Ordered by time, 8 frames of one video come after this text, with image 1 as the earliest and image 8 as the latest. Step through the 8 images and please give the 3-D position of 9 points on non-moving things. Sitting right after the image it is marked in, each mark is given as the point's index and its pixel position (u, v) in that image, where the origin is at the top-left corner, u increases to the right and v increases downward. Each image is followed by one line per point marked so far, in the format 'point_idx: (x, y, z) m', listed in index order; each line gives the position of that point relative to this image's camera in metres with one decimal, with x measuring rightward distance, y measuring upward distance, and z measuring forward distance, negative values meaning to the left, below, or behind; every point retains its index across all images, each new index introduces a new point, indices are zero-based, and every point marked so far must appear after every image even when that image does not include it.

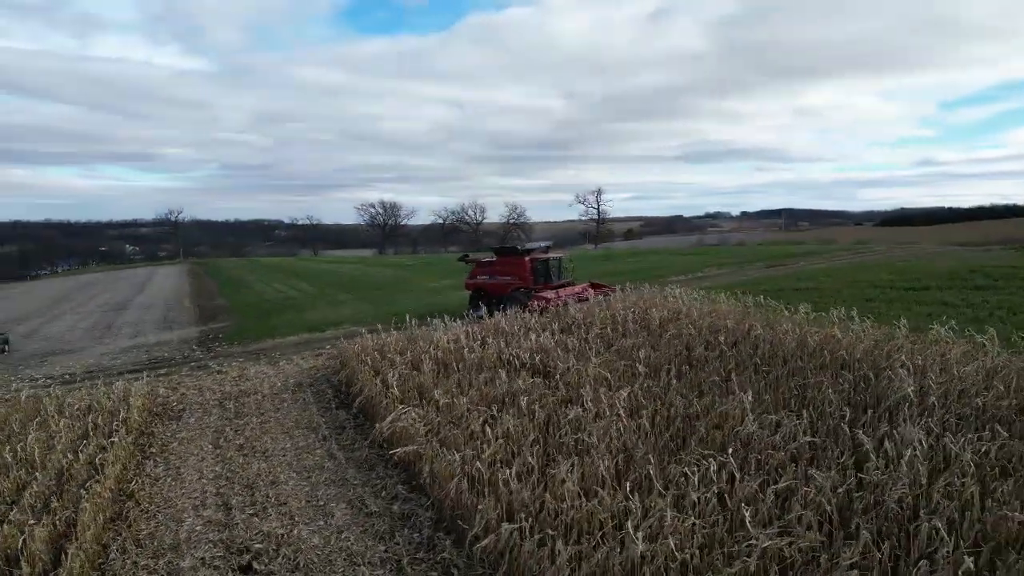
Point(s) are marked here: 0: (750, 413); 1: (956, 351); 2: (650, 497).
0: (+2.4, -1.3, +7.3) m
1: (+5.2, -0.8, +8.6) m
2: (+1.1, -1.6, +5.7) m
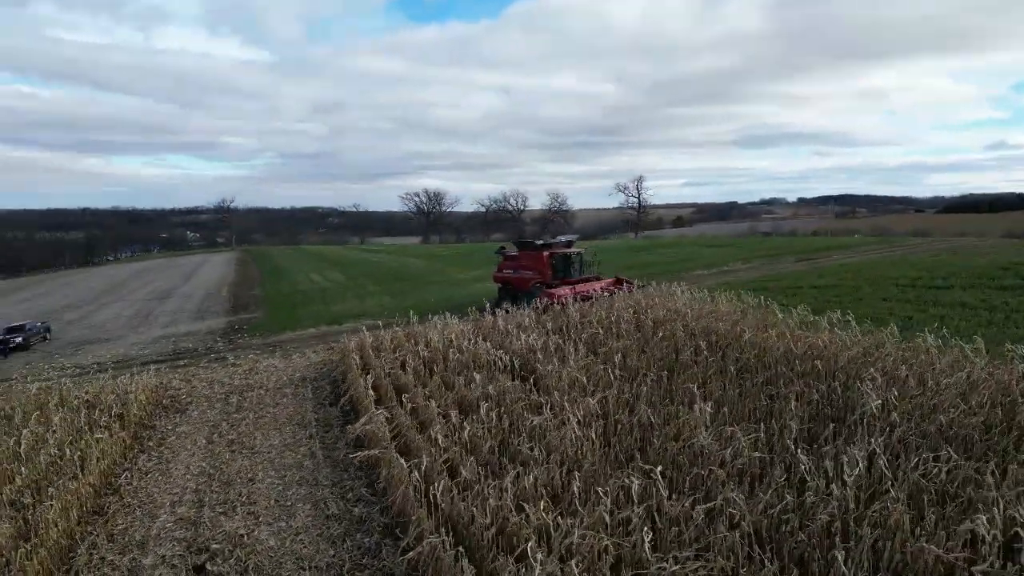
0: (+1.9, -1.3, +7.2) m
1: (+4.9, -0.8, +8.3) m
2: (+0.5, -1.8, +5.7) m
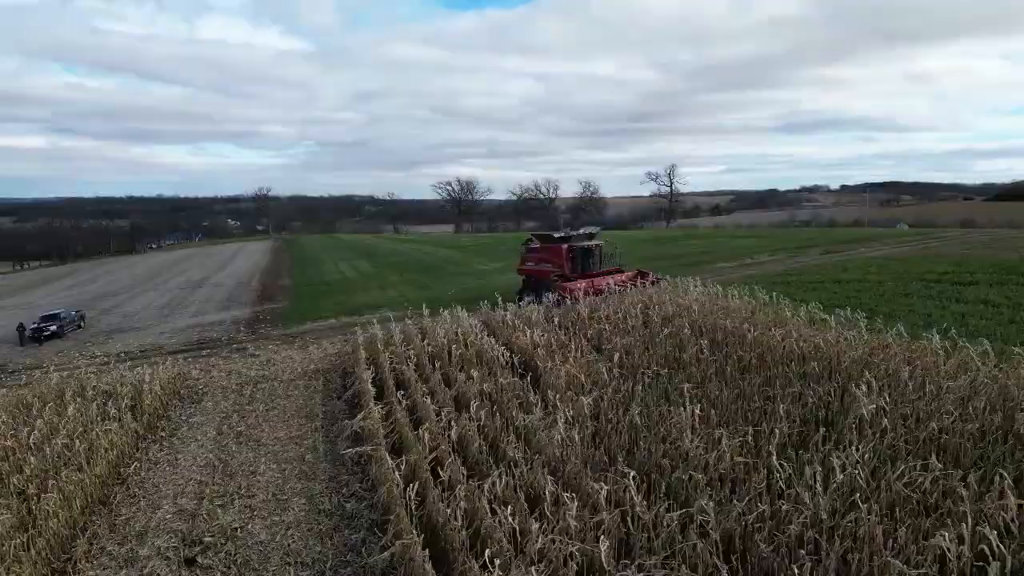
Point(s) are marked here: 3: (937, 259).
0: (+1.8, -1.4, +7.1) m
1: (+4.8, -0.8, +8.1) m
2: (+0.3, -1.8, +5.7) m
3: (+11.4, +0.8, +19.2) m
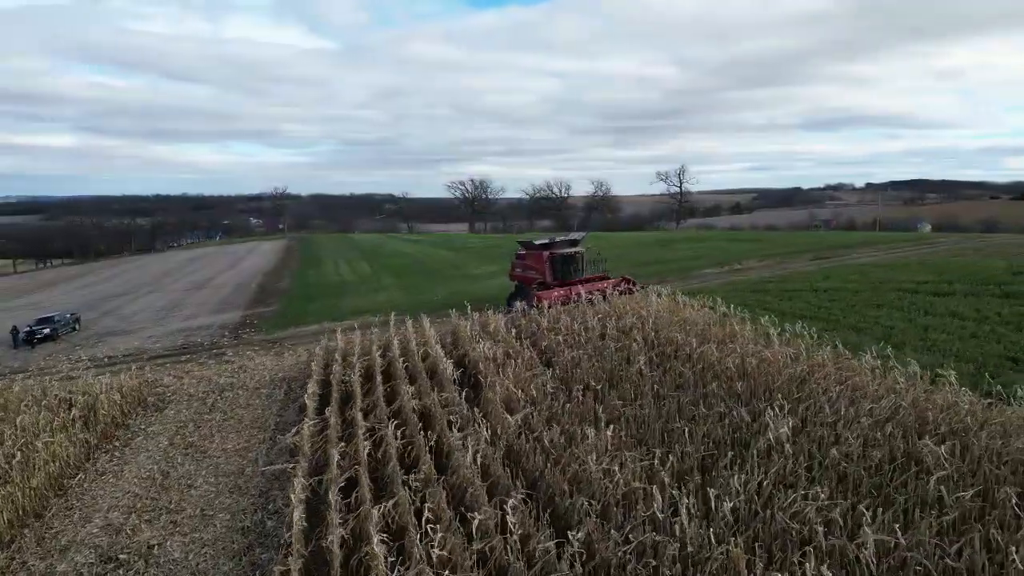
0: (+0.9, -1.6, +7.1) m
1: (+4.0, -1.1, +7.9) m
2: (-0.6, -2.0, +5.7) m
3: (+10.8, +0.6, +18.9) m
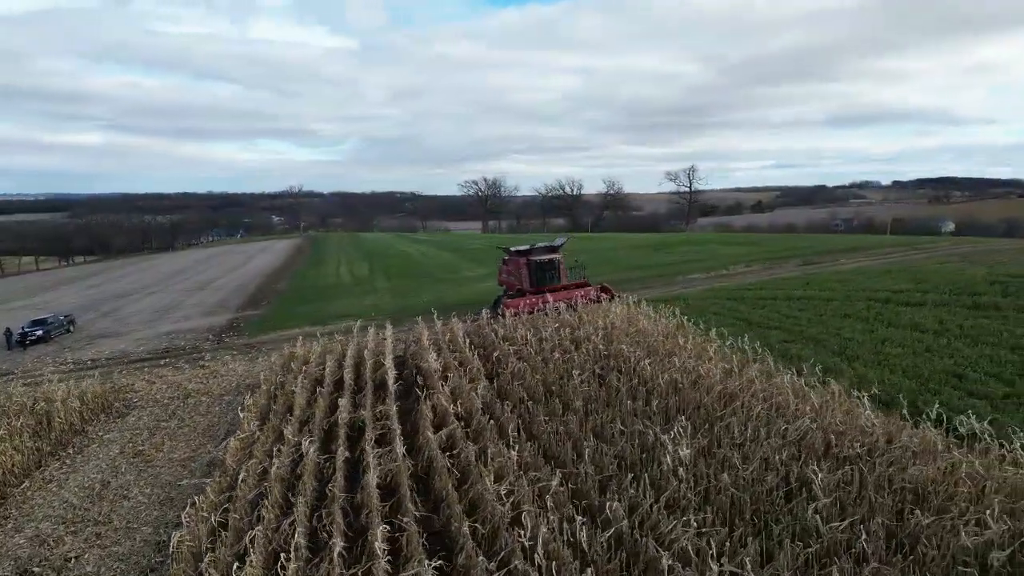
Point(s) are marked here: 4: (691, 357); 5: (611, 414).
0: (0.0, -1.7, +7.0) m
1: (+3.1, -1.3, +7.8) m
2: (-1.5, -2.2, +5.7) m
3: (+10.2, +0.4, +18.6) m
4: (+2.5, -1.0, +10.1) m
5: (+1.1, -1.5, +8.4) m
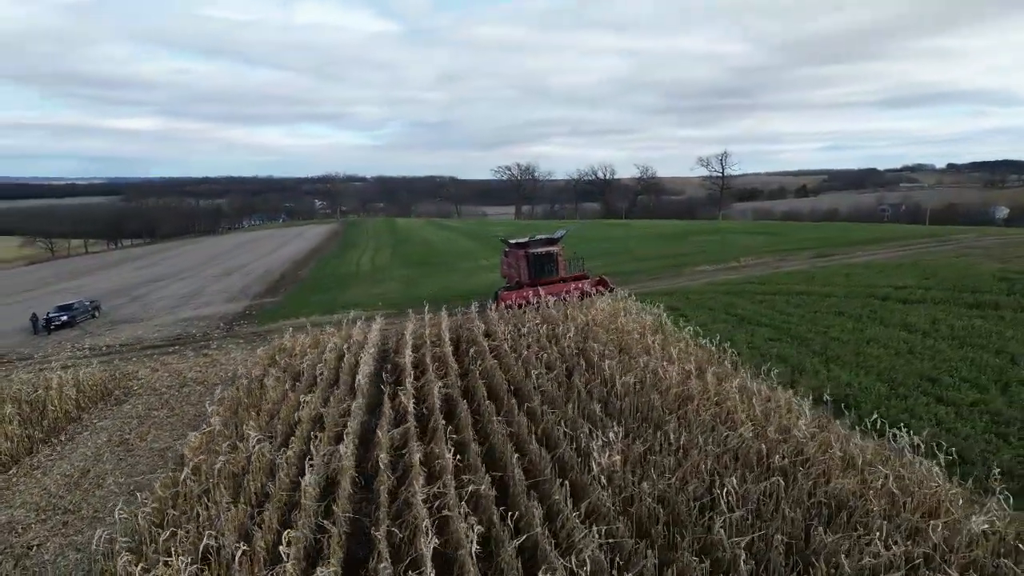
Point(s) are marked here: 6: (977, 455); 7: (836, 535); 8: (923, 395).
0: (-0.6, -1.8, +7.1) m
1: (+2.5, -1.3, +7.8) m
2: (-2.2, -2.2, +5.9) m
3: (+10.2, +0.5, +18.1) m
4: (+2.0, -1.0, +10.0) m
5: (+0.6, -1.5, +8.4) m
6: (+4.6, -1.6, +7.1) m
7: (+2.3, -1.8, +5.2) m
8: (+5.1, -1.3, +8.9) m
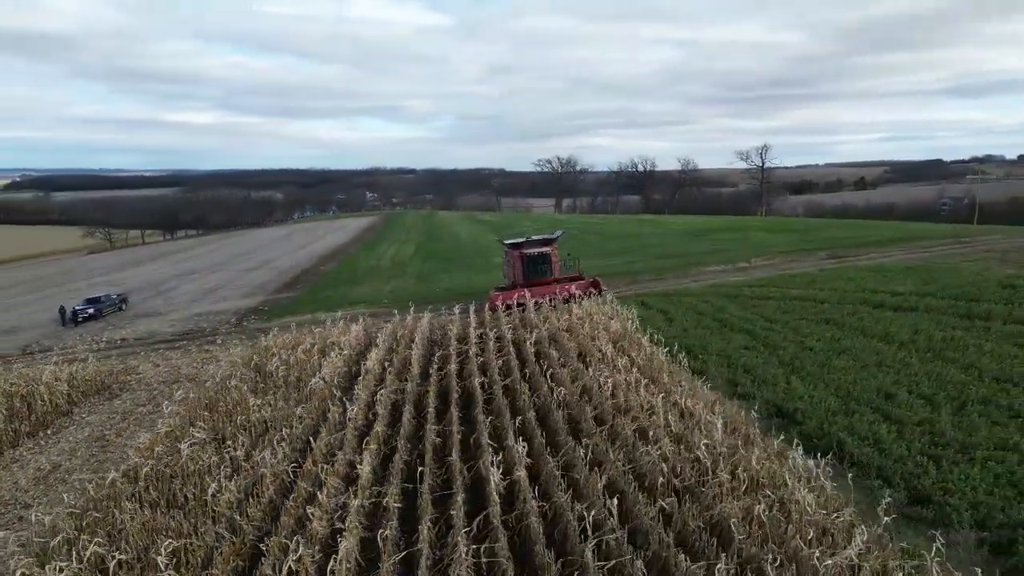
0: (-1.5, -1.9, +7.2) m
1: (+1.7, -1.5, +7.7) m
2: (-3.2, -2.3, +6.1) m
3: (+10.0, +0.4, +17.5) m
4: (+1.4, -1.1, +10.0) m
5: (-0.2, -1.6, +8.4) m
6: (+3.7, -1.8, +6.9) m
7: (+1.3, -1.9, +5.1) m
8: (+4.3, -1.5, +8.7) m
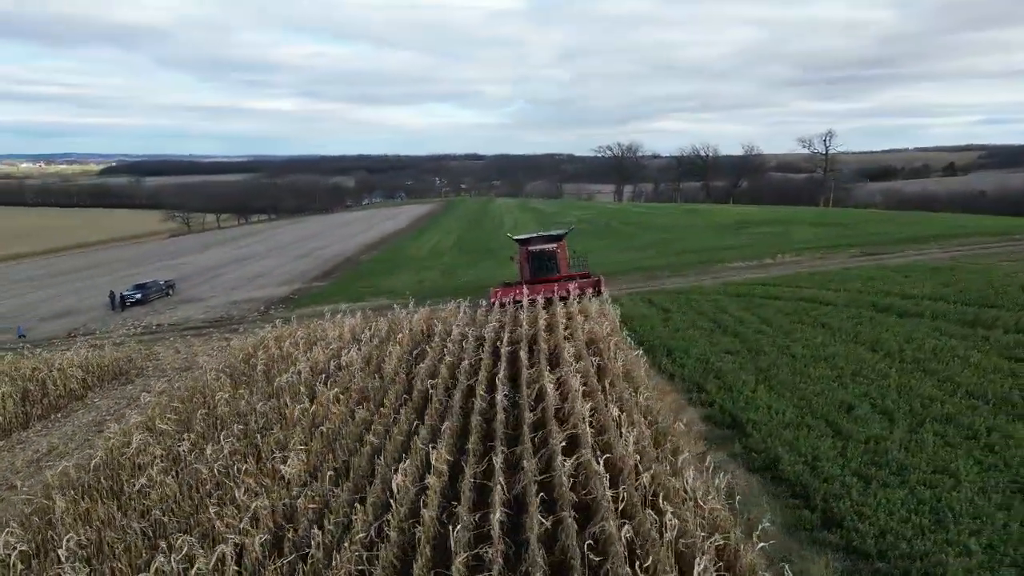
0: (-2.3, -2.0, +7.5) m
1: (+0.9, -1.5, +7.6) m
2: (-4.1, -2.4, +6.5) m
3: (+10.1, +0.3, +16.6) m
4: (+0.8, -1.1, +9.9) m
5: (-0.9, -1.7, +8.5) m
6: (+2.8, -2.0, +6.7) m
7: (+0.3, -2.1, +5.1) m
8: (+3.6, -1.6, +8.4) m
